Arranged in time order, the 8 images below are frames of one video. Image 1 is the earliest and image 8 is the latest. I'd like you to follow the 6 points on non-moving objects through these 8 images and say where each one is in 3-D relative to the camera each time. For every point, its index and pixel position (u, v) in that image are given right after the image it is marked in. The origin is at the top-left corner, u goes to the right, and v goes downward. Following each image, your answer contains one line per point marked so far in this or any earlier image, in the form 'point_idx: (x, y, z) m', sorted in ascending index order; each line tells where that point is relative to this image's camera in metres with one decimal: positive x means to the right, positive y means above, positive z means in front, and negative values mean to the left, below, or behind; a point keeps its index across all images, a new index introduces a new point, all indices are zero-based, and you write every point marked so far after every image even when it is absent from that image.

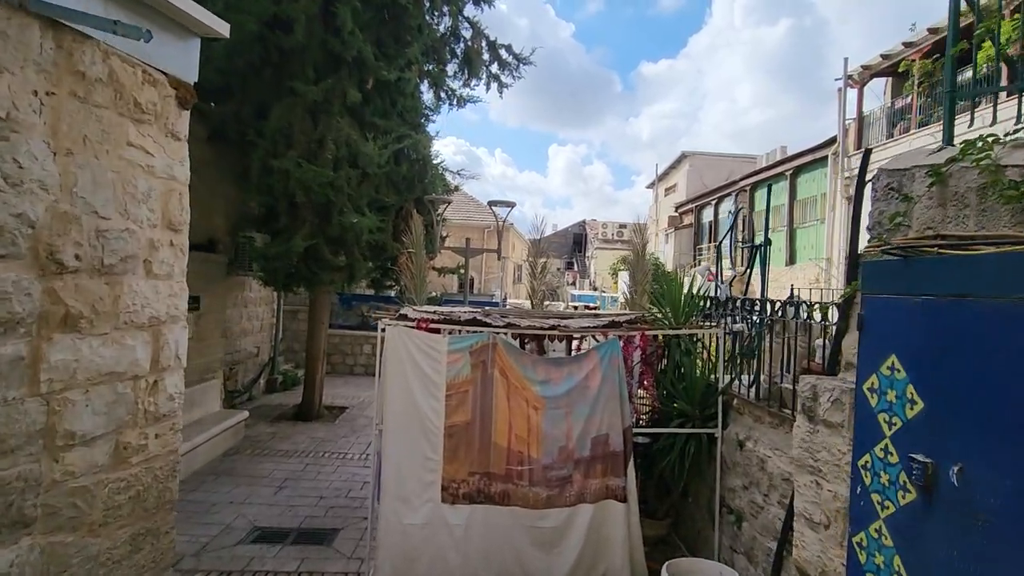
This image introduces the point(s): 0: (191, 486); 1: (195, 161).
0: (-3.3, -2.1, +5.5) m
1: (-4.2, +1.7, +7.0) m
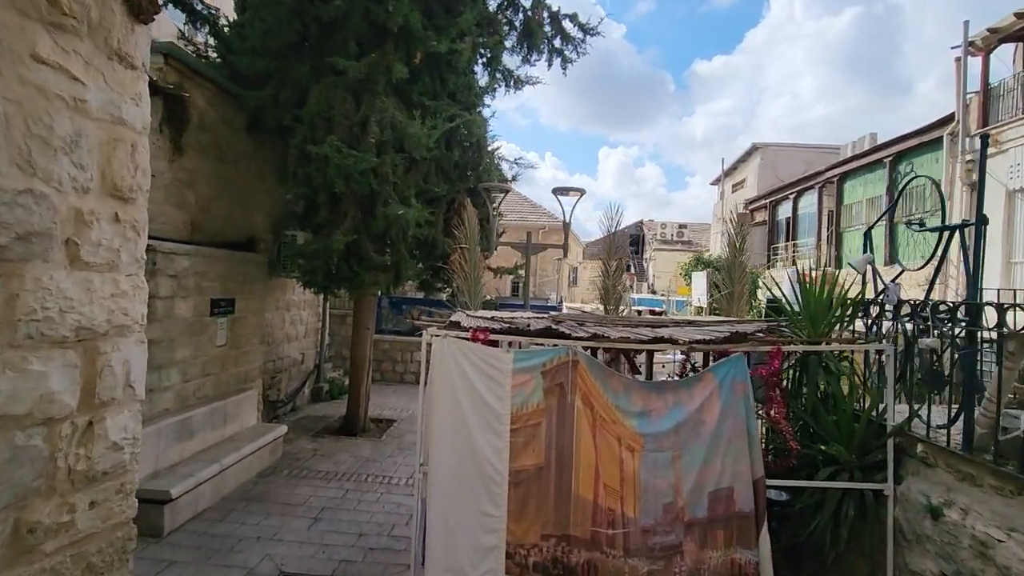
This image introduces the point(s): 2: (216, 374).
0: (-2.7, -2.1, +4.8) m
1: (-3.4, +1.6, +6.4) m
2: (-3.3, -1.0, +5.9) m
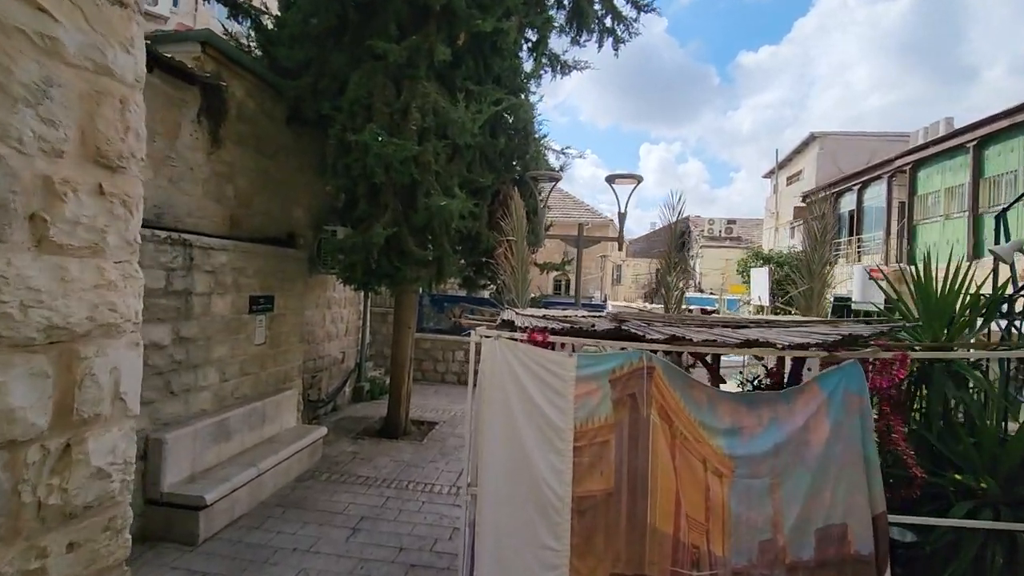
0: (-2.3, -2.0, +4.6) m
1: (-2.8, +1.7, +6.2) m
2: (-2.8, -0.9, +5.7) m
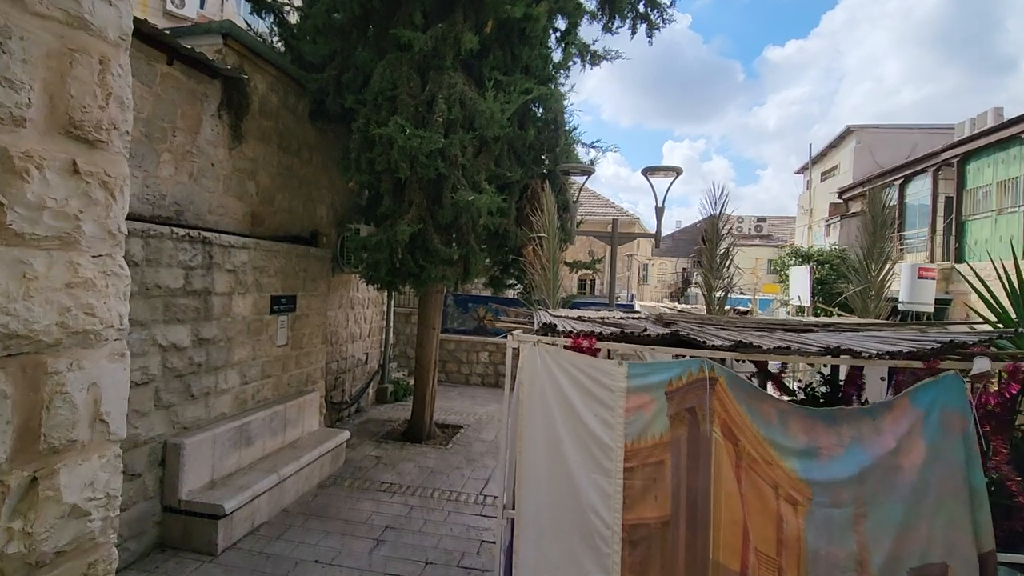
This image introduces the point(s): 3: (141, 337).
0: (-2.0, -2.0, +4.4) m
1: (-2.5, +1.7, +6.1) m
2: (-2.5, -0.9, +5.6) m
3: (-2.7, -0.4, +3.8) m
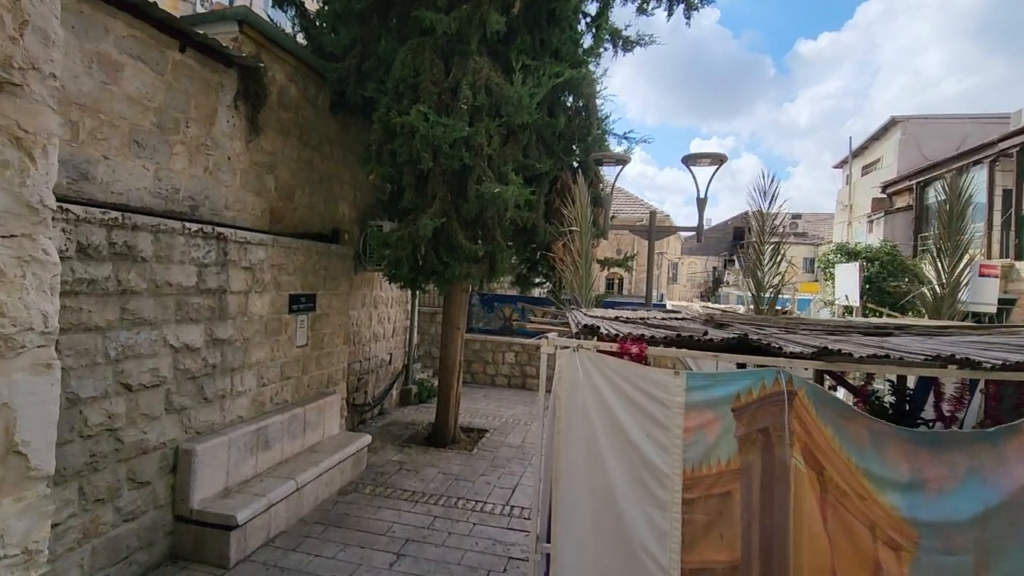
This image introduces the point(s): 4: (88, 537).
0: (-1.8, -2.0, +4.2) m
1: (-2.2, +1.7, +5.9) m
2: (-2.2, -0.9, +5.4) m
3: (-2.5, -0.3, +3.6) m
4: (-2.6, -1.5, +3.3) m
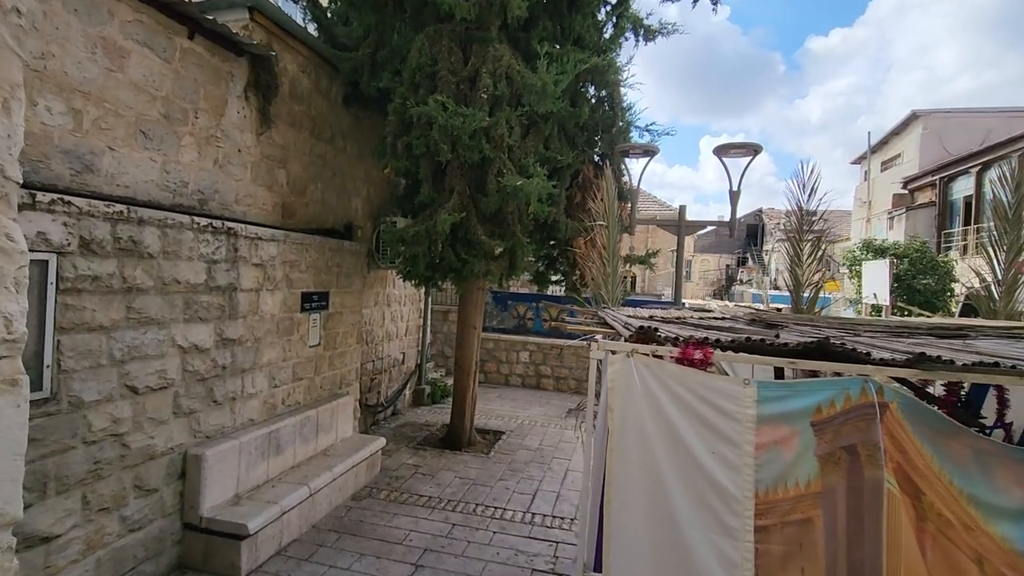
0: (-1.6, -2.0, +4.0) m
1: (-2.0, +1.7, +5.7) m
2: (-2.0, -0.9, +5.2) m
3: (-2.3, -0.3, +3.5) m
4: (-2.5, -1.5, +3.1) m
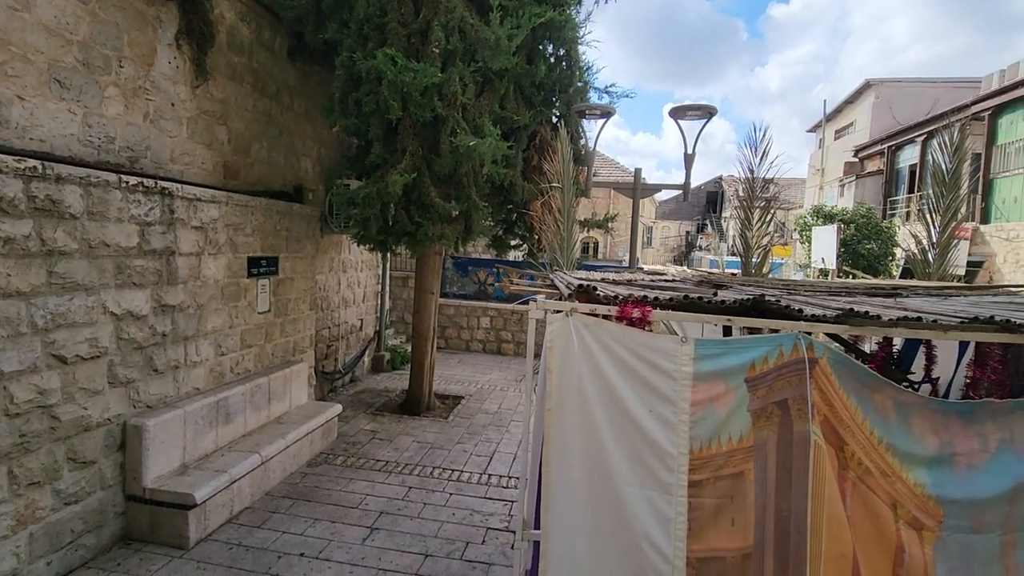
0: (-1.9, -1.7, +3.9) m
1: (-2.4, +2.1, +5.4) m
2: (-2.4, -0.6, +5.0) m
3: (-2.6, -0.1, +3.3) m
4: (-2.7, -1.3, +3.0) m
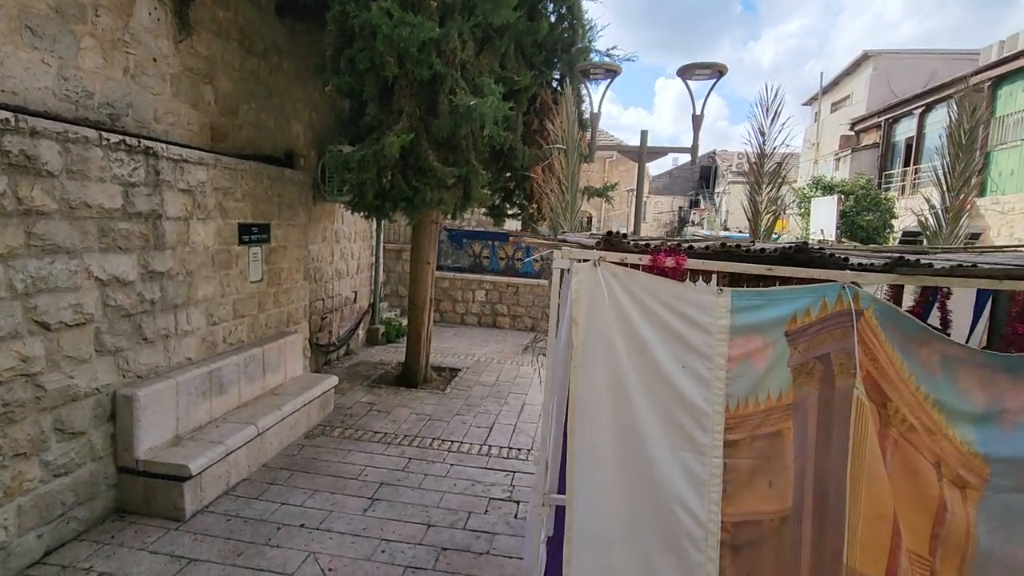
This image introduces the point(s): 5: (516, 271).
0: (-1.9, -1.5, +3.8) m
1: (-2.4, +2.4, +5.1) m
2: (-2.4, -0.3, +4.9) m
3: (-2.6, +0.1, +3.1) m
4: (-2.7, -1.1, +2.8) m
5: (+0.1, +0.3, +9.3) m
